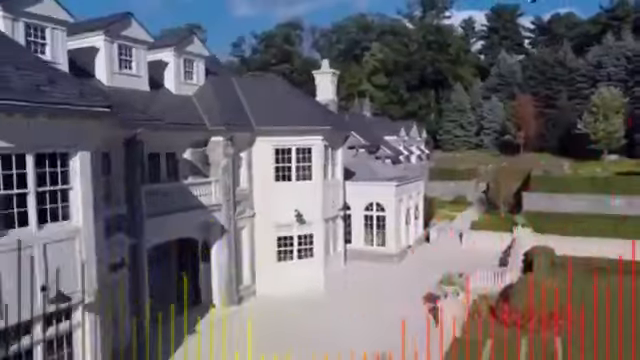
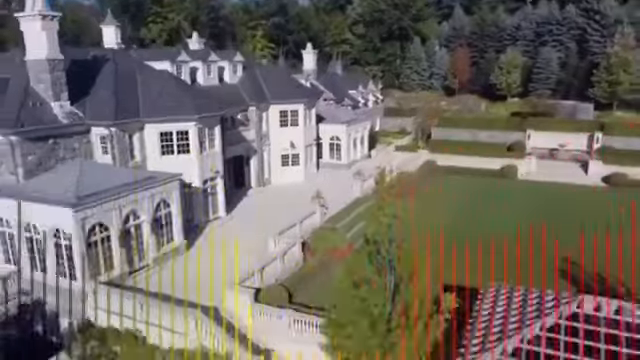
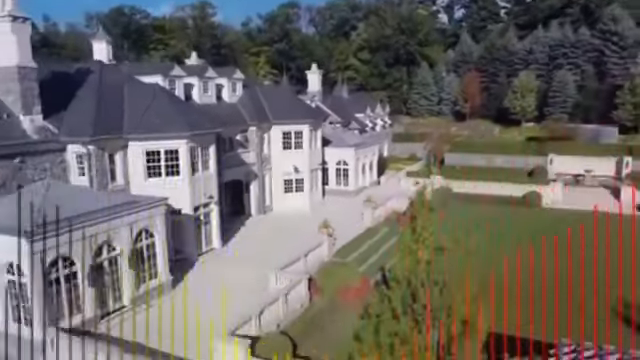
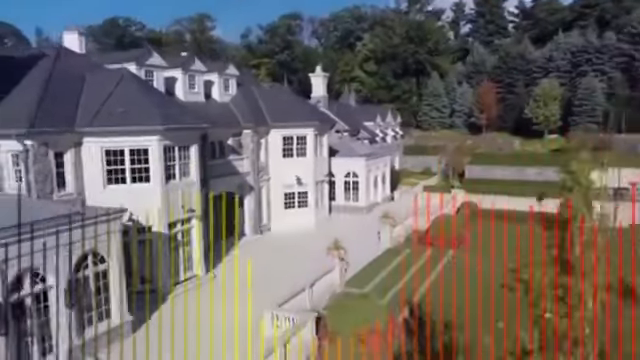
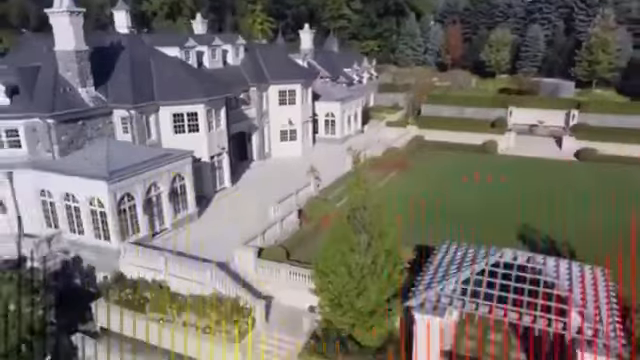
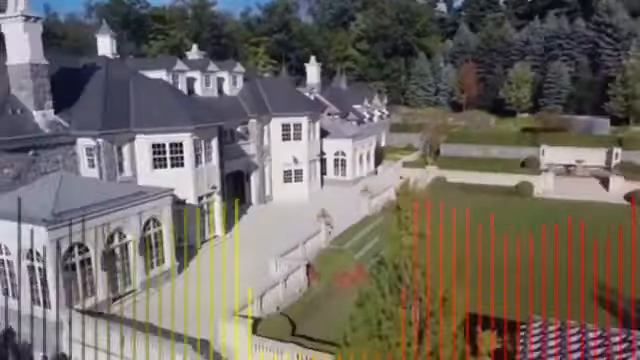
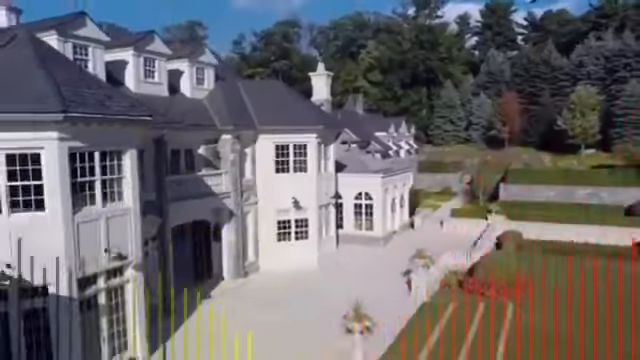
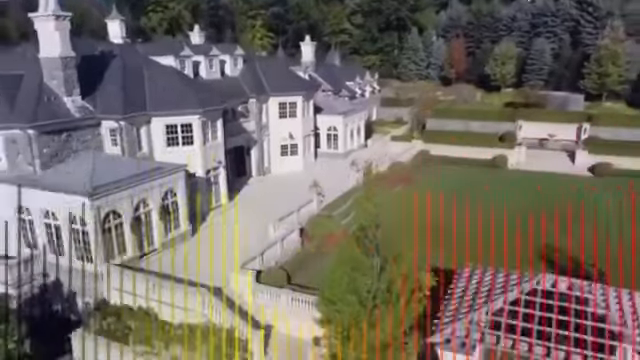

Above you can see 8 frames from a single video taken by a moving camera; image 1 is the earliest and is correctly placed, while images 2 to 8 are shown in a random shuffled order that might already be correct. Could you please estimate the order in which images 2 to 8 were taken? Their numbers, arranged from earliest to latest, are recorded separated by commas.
7, 4, 3, 6, 2, 8, 5
